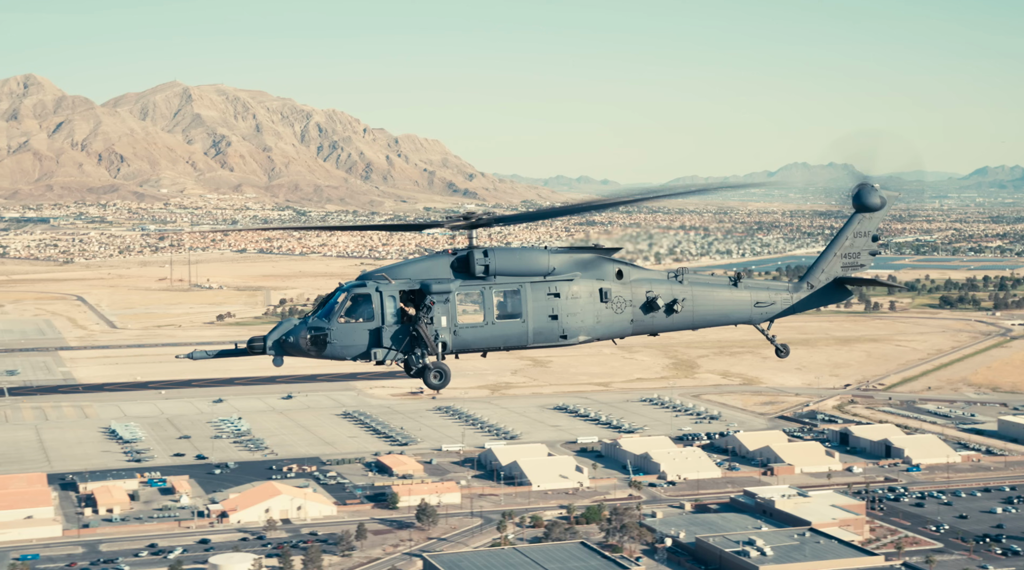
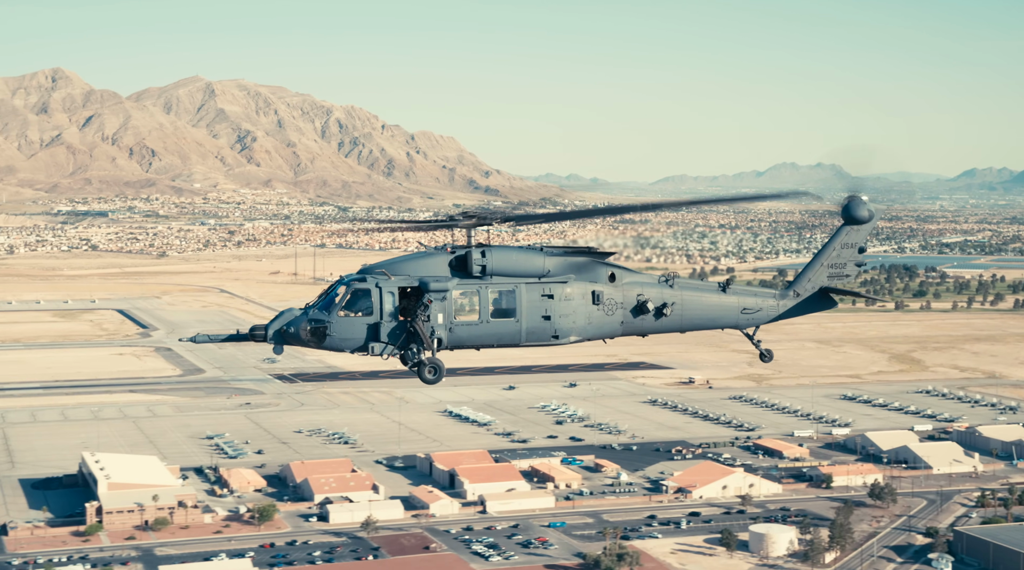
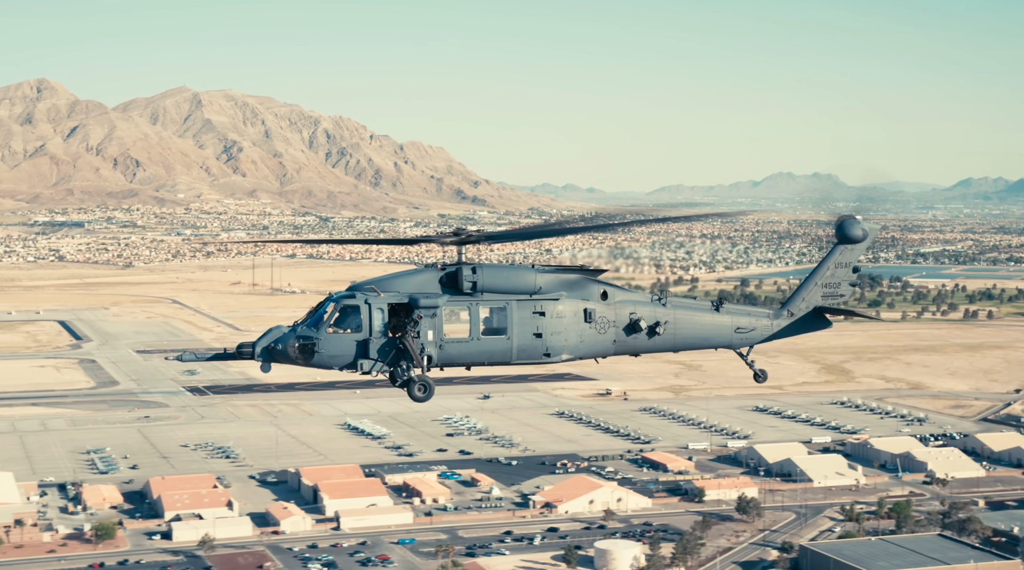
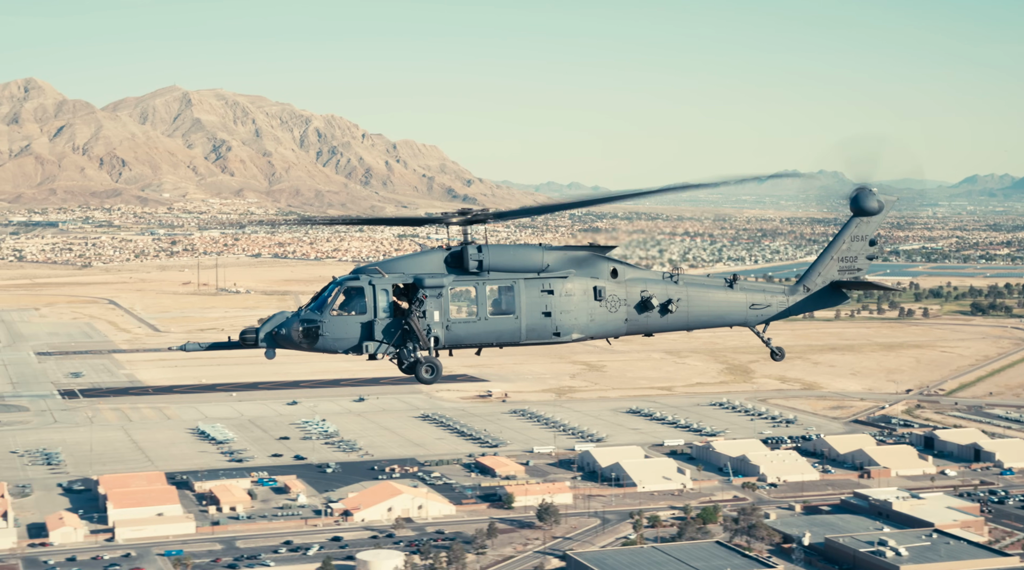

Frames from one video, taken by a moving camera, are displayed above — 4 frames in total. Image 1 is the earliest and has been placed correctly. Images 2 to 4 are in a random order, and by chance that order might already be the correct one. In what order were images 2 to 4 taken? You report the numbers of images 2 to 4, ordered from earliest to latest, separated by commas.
4, 3, 2
